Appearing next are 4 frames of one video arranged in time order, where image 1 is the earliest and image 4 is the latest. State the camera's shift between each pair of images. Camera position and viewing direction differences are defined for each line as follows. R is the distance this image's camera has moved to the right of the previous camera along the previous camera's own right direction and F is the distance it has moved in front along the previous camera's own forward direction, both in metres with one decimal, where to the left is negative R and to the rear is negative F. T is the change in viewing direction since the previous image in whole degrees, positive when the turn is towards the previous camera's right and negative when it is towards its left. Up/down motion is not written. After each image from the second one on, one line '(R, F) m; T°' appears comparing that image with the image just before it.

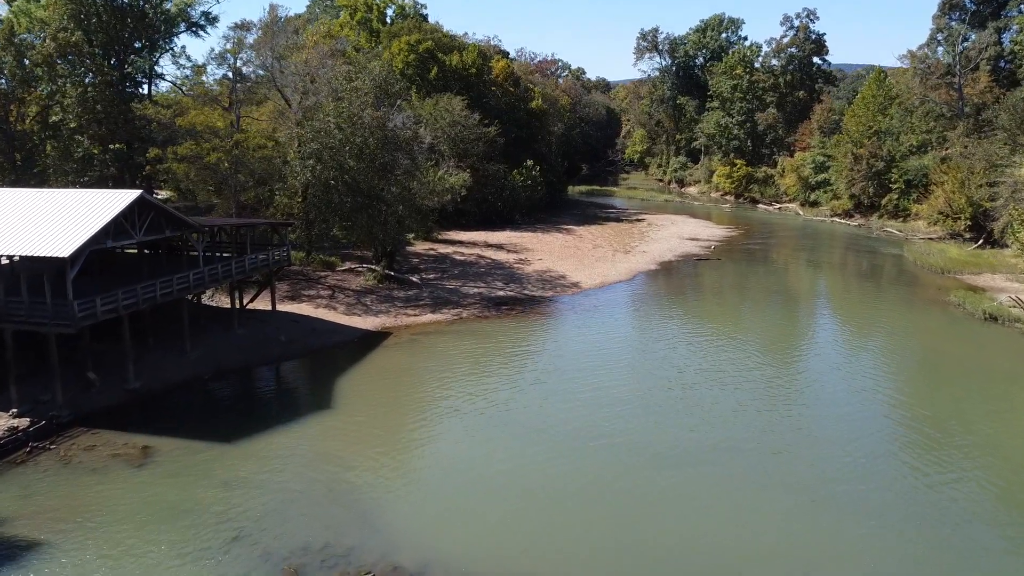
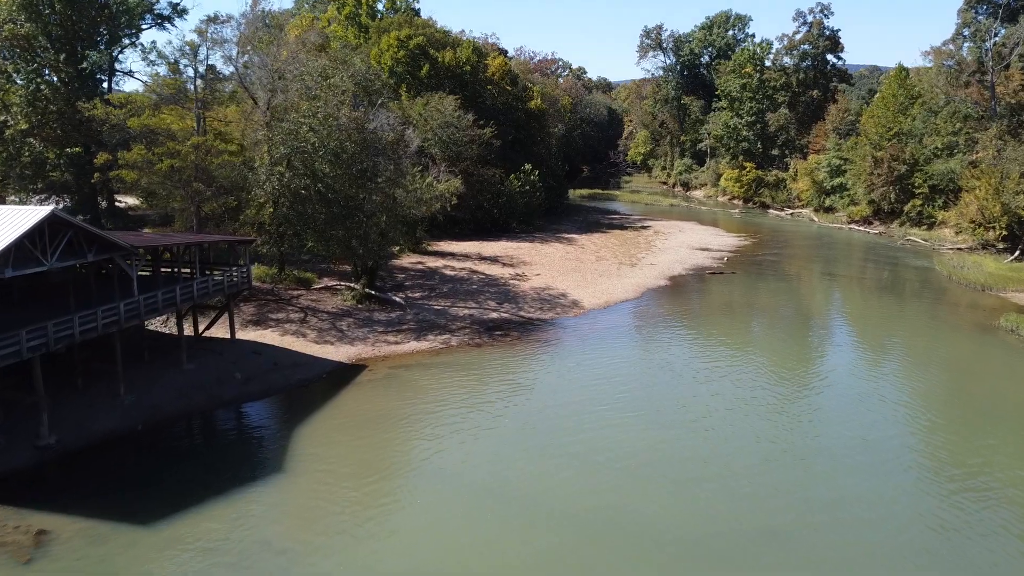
(+0.2, +3.1) m; 0°
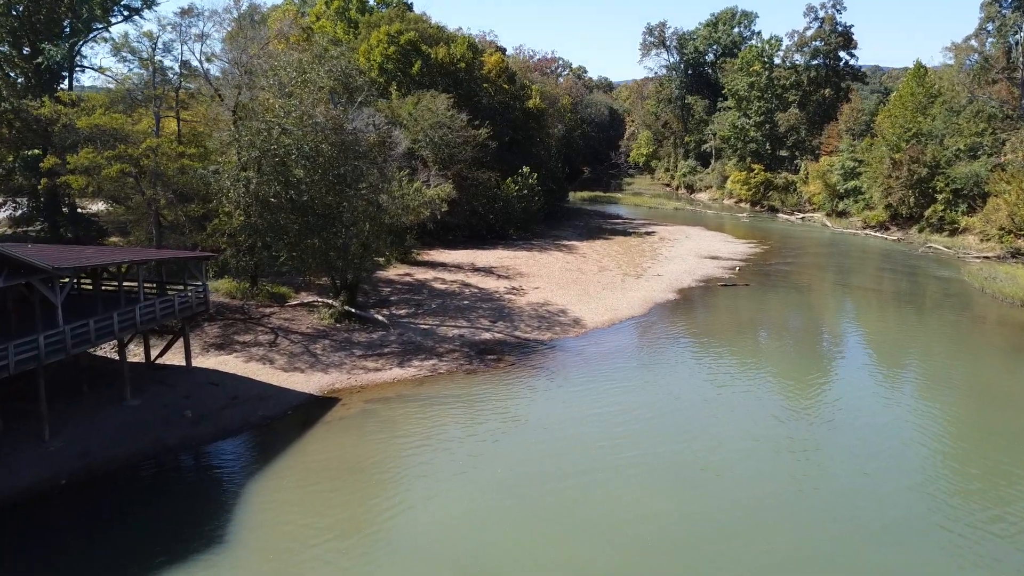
(+0.2, +2.5) m; 0°
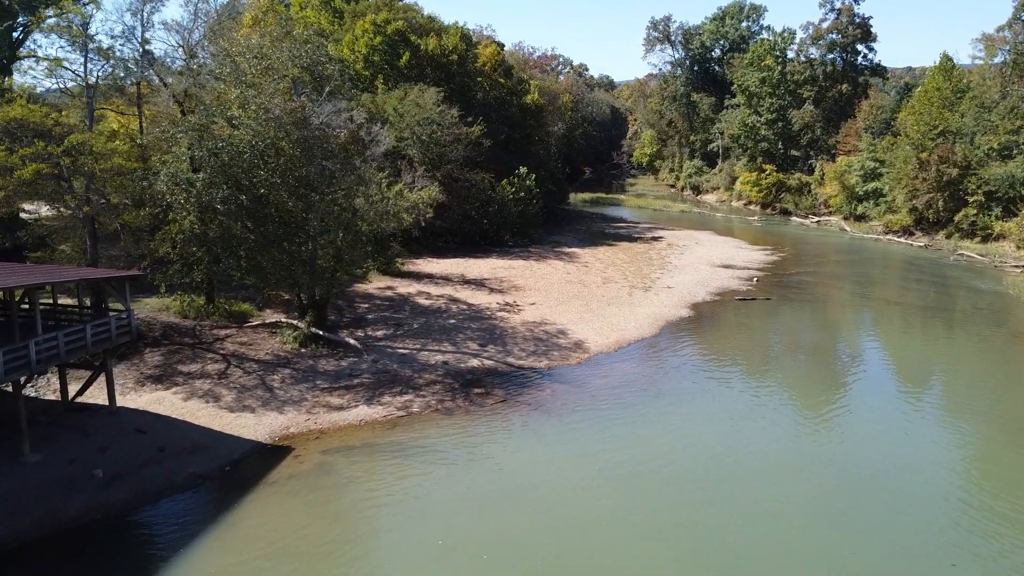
(+0.3, +3.2) m; 0°
